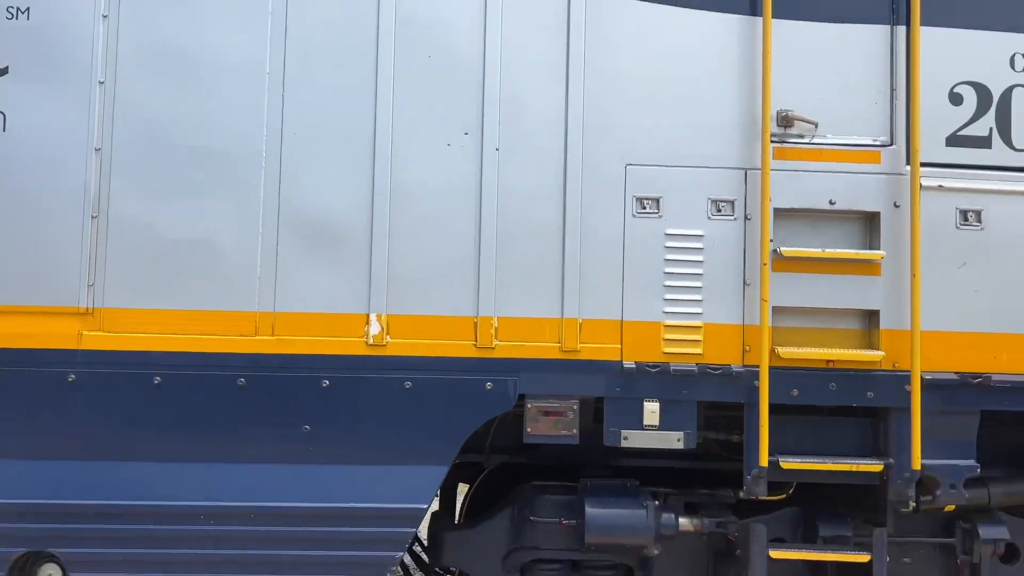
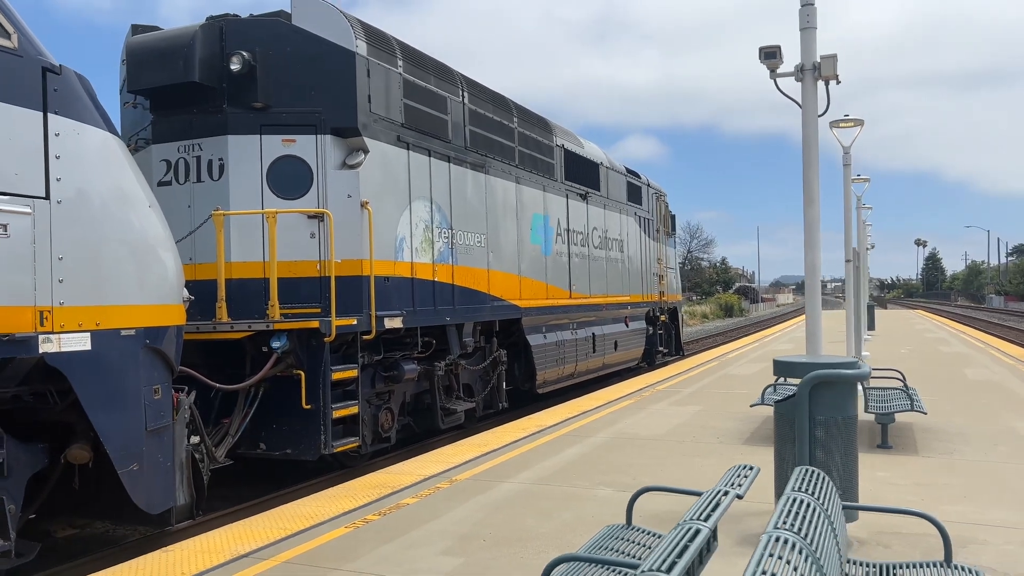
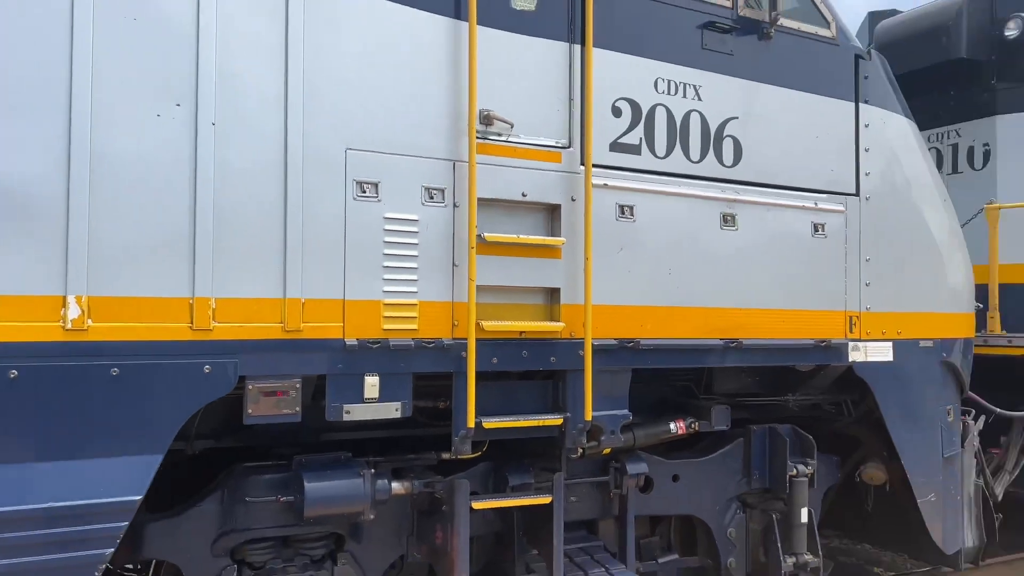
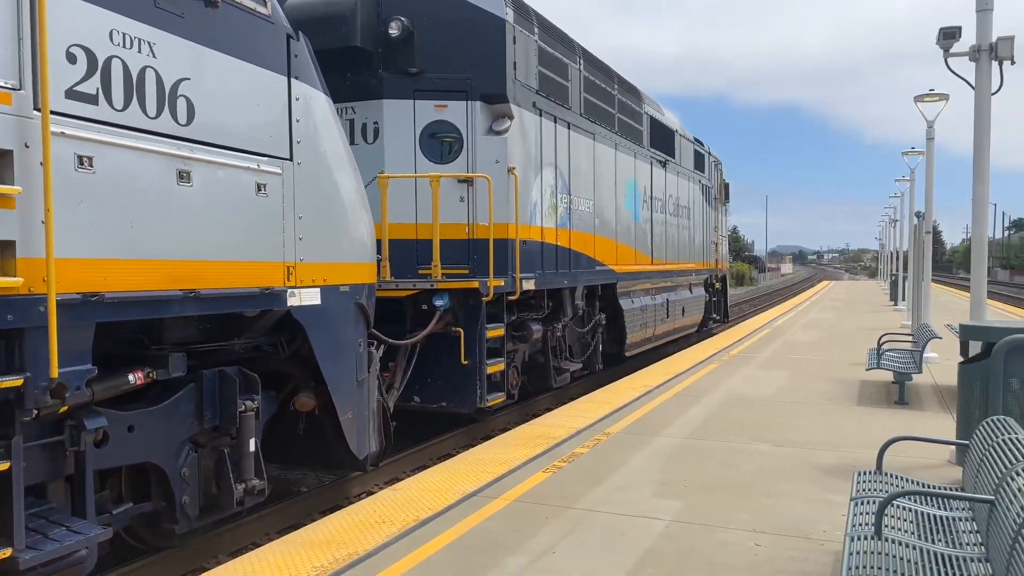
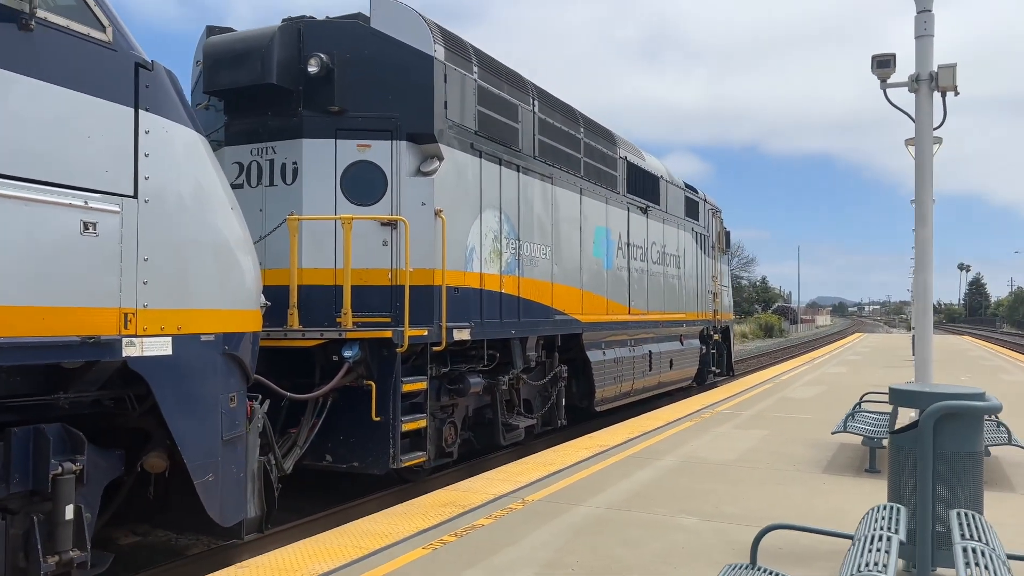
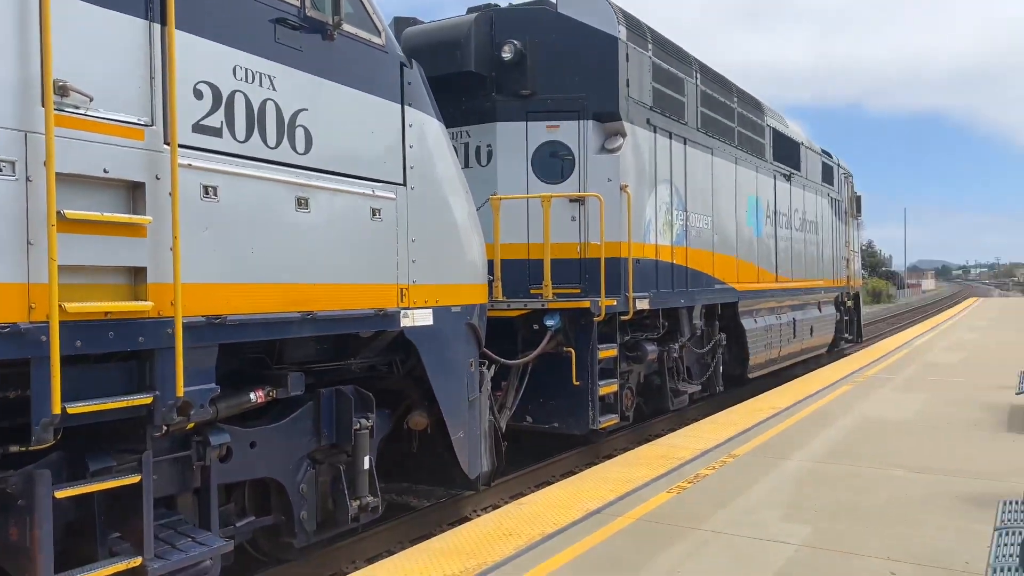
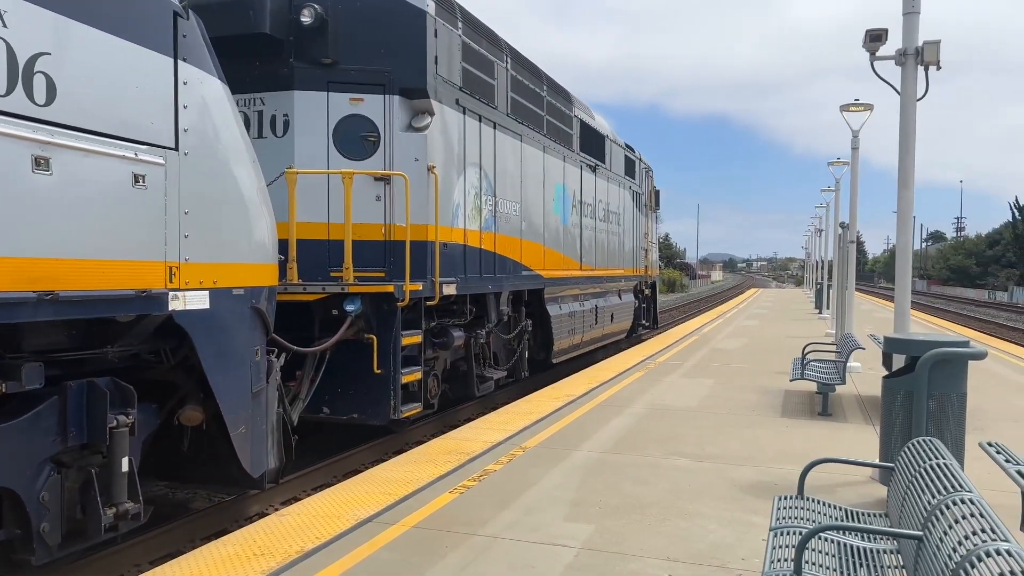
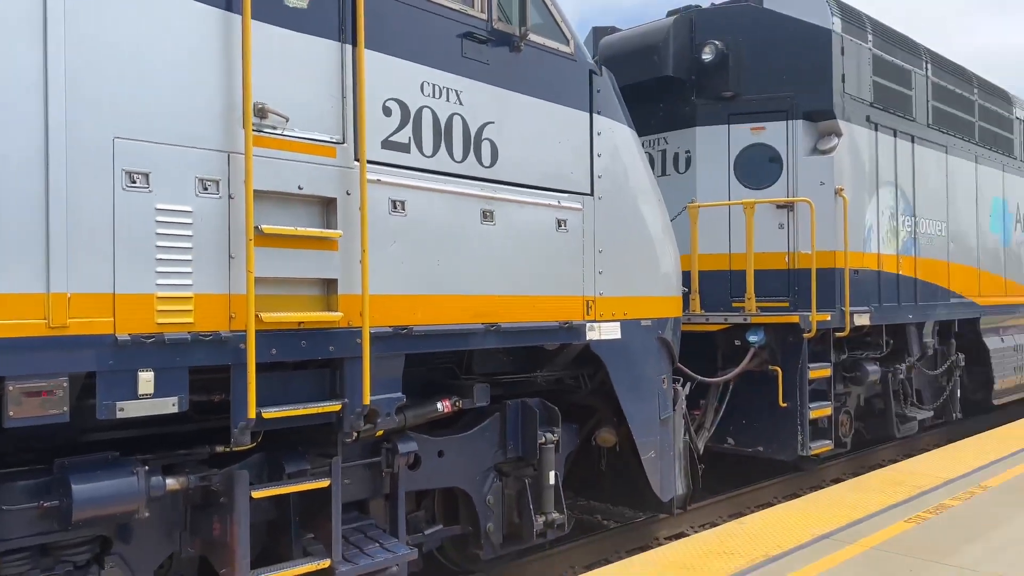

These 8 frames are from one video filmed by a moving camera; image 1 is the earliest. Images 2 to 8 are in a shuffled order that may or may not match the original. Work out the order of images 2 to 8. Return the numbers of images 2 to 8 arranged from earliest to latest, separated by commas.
3, 8, 6, 4, 7, 5, 2
